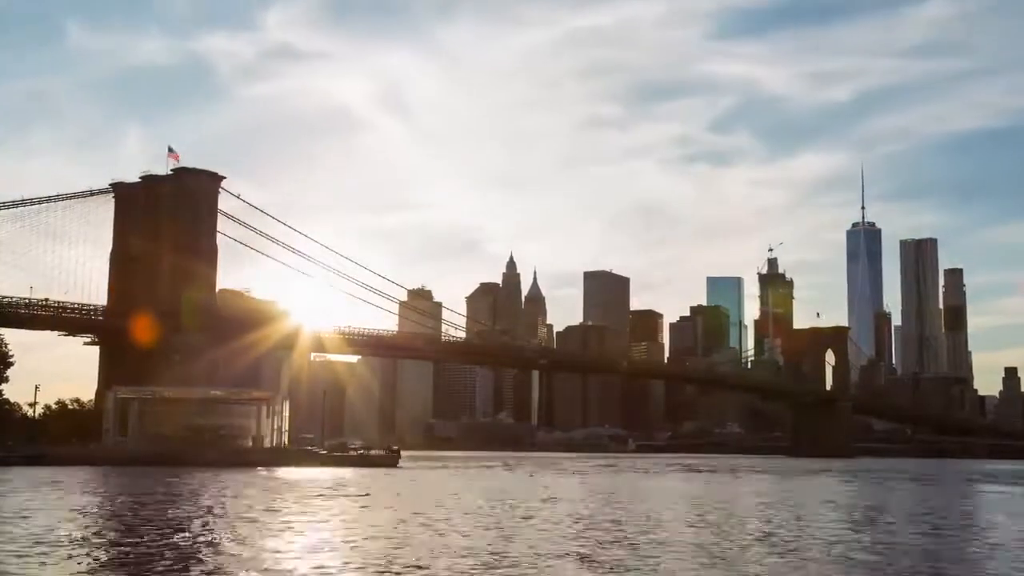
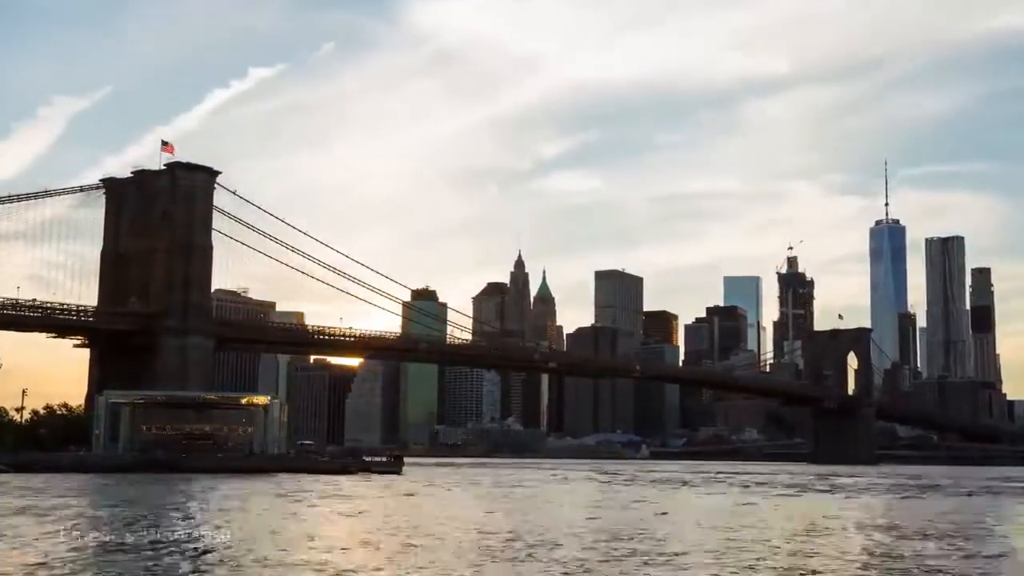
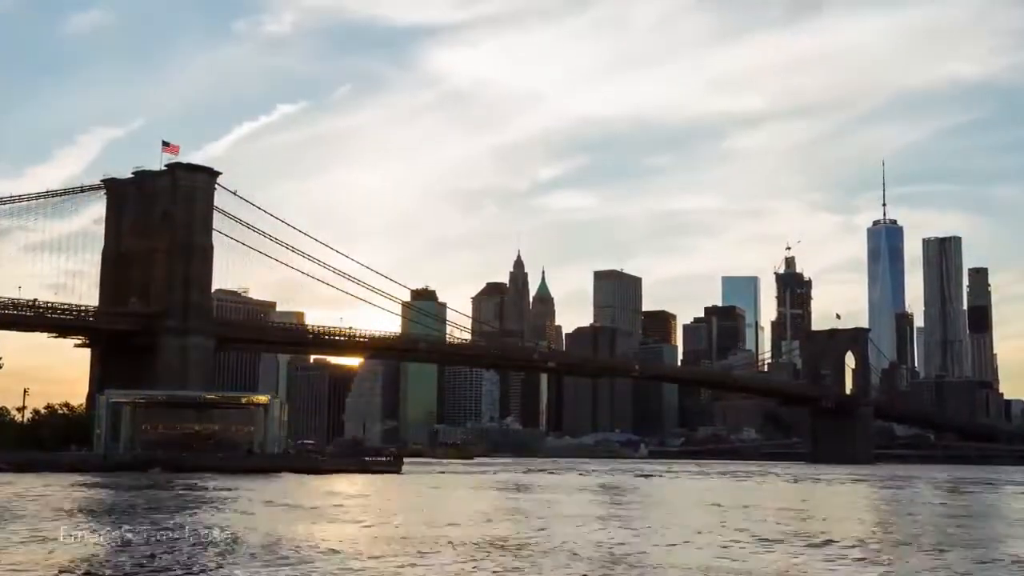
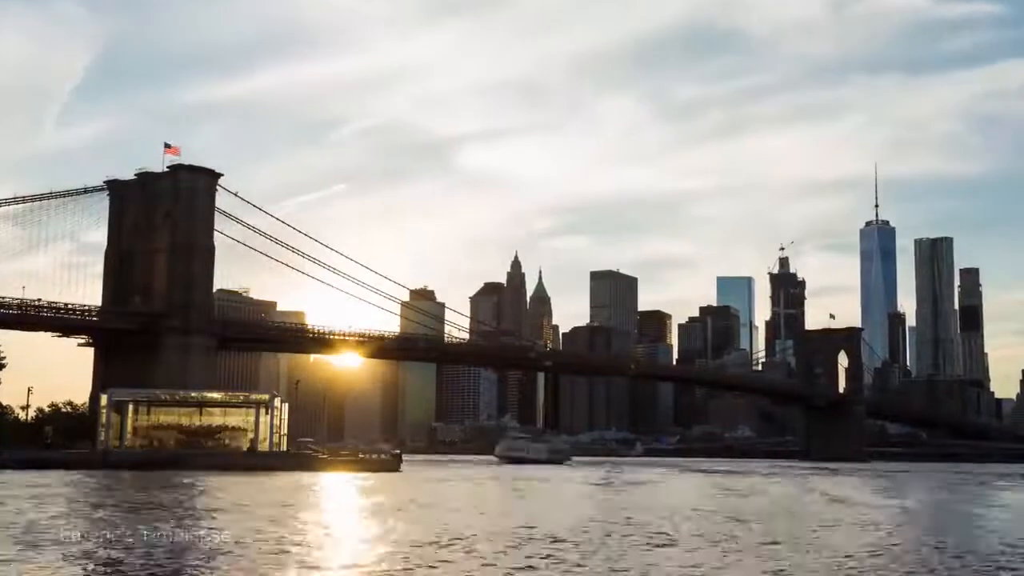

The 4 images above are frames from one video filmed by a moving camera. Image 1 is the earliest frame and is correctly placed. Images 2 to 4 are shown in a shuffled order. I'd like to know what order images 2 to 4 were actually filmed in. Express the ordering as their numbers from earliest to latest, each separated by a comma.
4, 3, 2
